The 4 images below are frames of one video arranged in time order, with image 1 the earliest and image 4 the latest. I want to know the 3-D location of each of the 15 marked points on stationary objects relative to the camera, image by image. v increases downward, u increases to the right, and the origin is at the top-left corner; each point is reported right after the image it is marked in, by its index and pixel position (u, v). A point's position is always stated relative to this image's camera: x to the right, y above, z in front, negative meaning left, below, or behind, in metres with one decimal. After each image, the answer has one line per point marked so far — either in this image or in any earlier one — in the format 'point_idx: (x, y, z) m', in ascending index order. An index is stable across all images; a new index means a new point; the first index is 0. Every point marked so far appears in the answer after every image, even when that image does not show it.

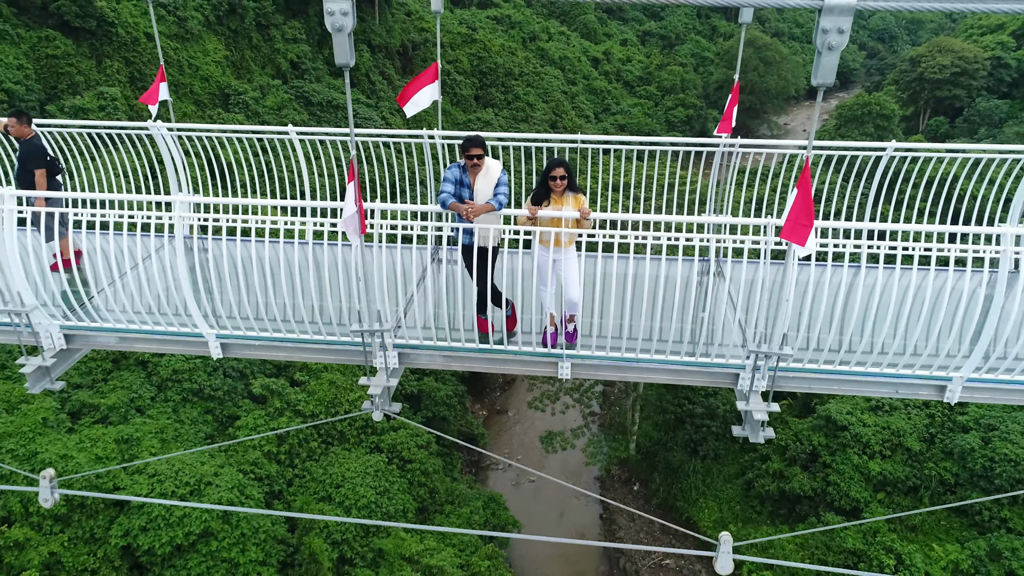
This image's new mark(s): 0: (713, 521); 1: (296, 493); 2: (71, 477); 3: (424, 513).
0: (+4.5, -5.2, +13.5) m
1: (-3.8, -3.6, +10.7) m
2: (-6.2, -2.7, +8.6) m
3: (-1.8, -4.5, +12.1) m
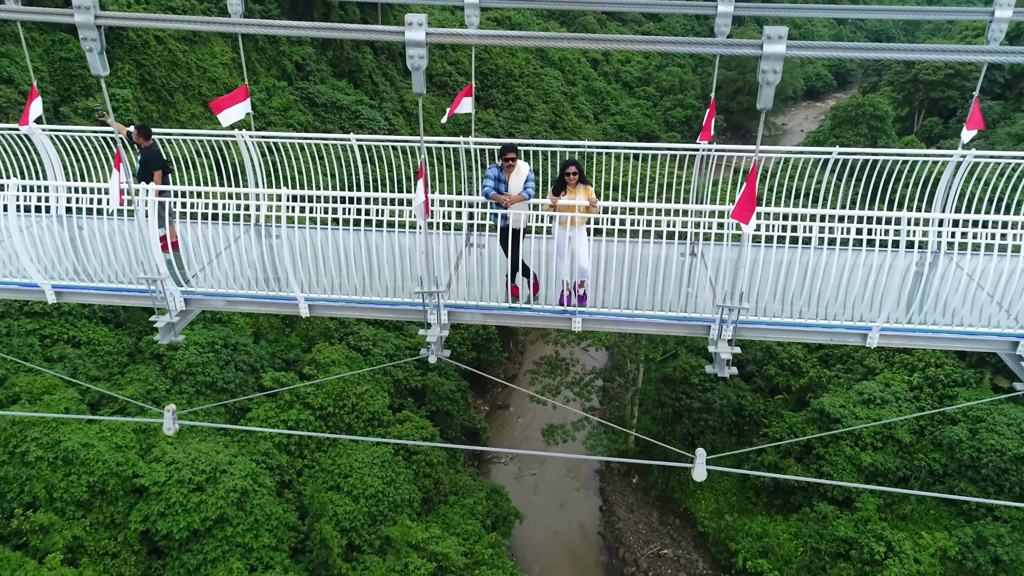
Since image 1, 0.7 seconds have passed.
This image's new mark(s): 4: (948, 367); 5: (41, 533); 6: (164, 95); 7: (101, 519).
0: (+4.5, -5.1, +13.9) m
1: (-3.7, -3.5, +11.0) m
2: (-6.2, -2.6, +9.0) m
3: (-1.7, -4.4, +12.5) m
4: (+9.4, -1.7, +13.1) m
5: (-6.6, -3.4, +8.4) m
6: (-9.2, +5.1, +15.9) m
7: (-6.0, -3.4, +8.9) m
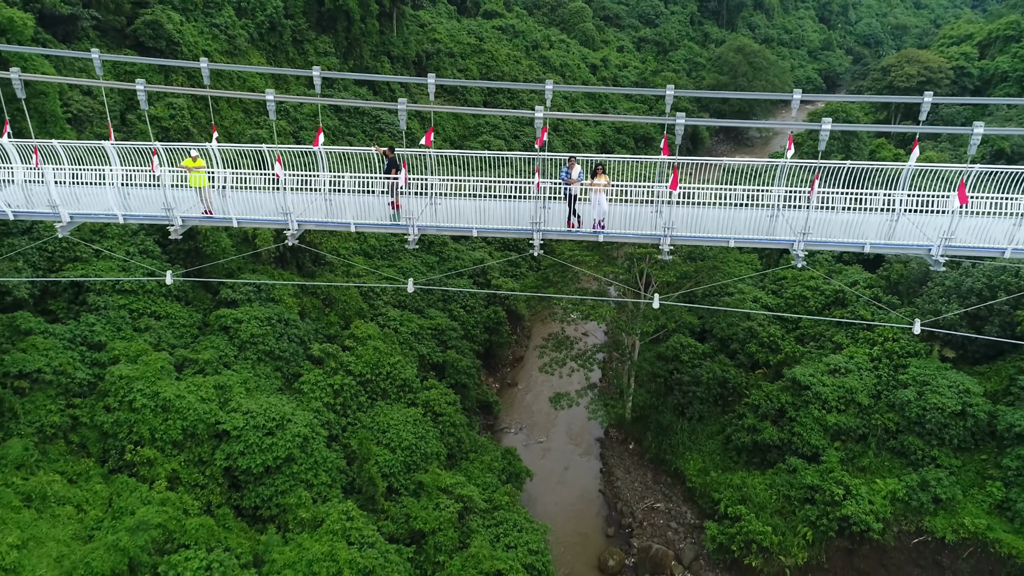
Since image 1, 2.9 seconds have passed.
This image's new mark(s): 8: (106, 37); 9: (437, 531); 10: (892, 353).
0: (+4.8, -4.7, +15.9) m
1: (-3.4, -3.1, +13.0) m
2: (-5.9, -2.2, +10.9) m
3: (-1.4, -4.0, +14.4) m
4: (+9.7, -1.3, +15.1) m
5: (-6.2, -3.0, +10.4) m
6: (-8.9, +5.4, +17.8) m
7: (-5.7, -3.0, +10.8) m
8: (-10.9, +6.7, +16.3) m
9: (-1.5, -4.7, +11.7) m
10: (+9.3, -1.6, +14.9) m
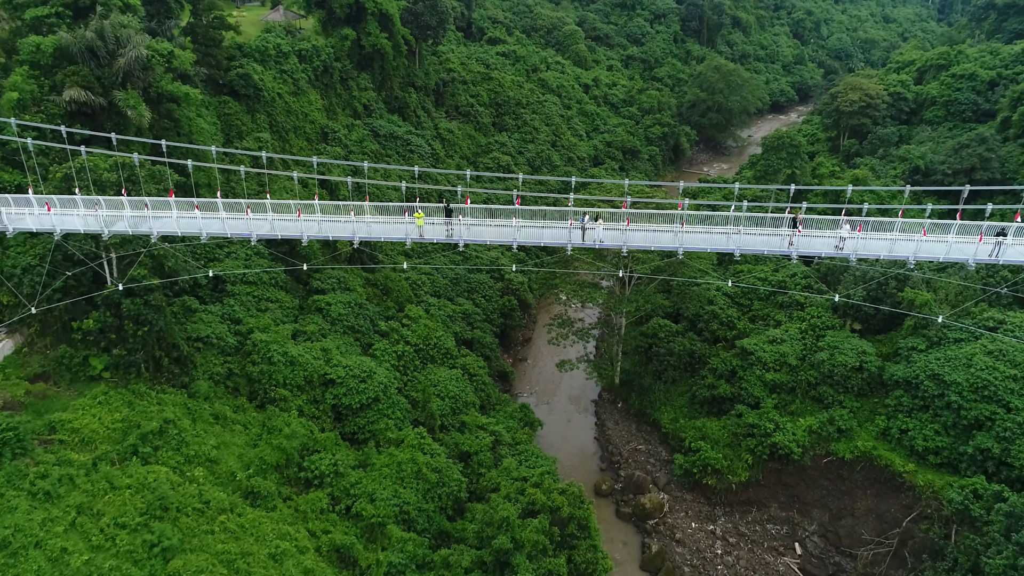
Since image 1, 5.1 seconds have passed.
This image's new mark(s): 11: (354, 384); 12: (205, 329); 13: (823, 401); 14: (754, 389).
0: (+5.4, -4.4, +20.6) m
1: (-2.9, -2.9, +17.7) m
2: (-5.3, -2.0, +15.6) m
3: (-0.9, -3.8, +19.1) m
4: (+10.2, -1.0, +19.9) m
5: (-5.7, -2.8, +15.0) m
6: (-8.4, +5.7, +22.4) m
7: (-5.1, -2.8, +15.5) m
8: (-10.4, +6.9, +20.9) m
9: (-0.9, -4.4, +16.4) m
10: (+9.8, -1.2, +19.8) m
11: (-4.1, -2.5, +15.8) m
12: (-7.7, -1.0, +15.3) m
13: (+9.4, -3.4, +18.5) m
14: (+7.6, -3.2, +19.1) m
